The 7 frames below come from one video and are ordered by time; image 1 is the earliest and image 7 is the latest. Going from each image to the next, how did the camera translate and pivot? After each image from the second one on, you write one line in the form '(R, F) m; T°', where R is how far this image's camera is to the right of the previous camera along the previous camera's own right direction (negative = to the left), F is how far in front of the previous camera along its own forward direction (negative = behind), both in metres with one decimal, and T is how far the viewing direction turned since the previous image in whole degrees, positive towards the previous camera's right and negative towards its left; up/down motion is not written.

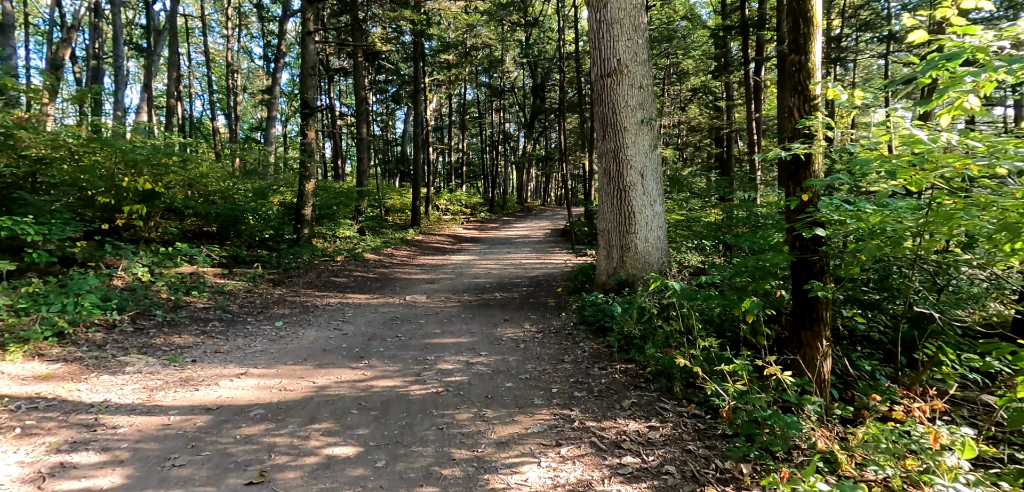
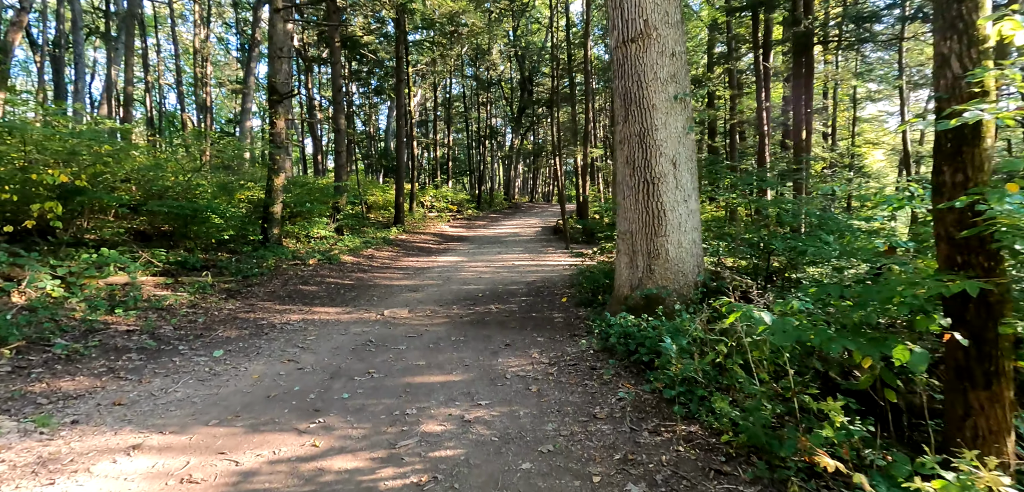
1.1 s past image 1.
(-0.2, +1.4) m; +2°
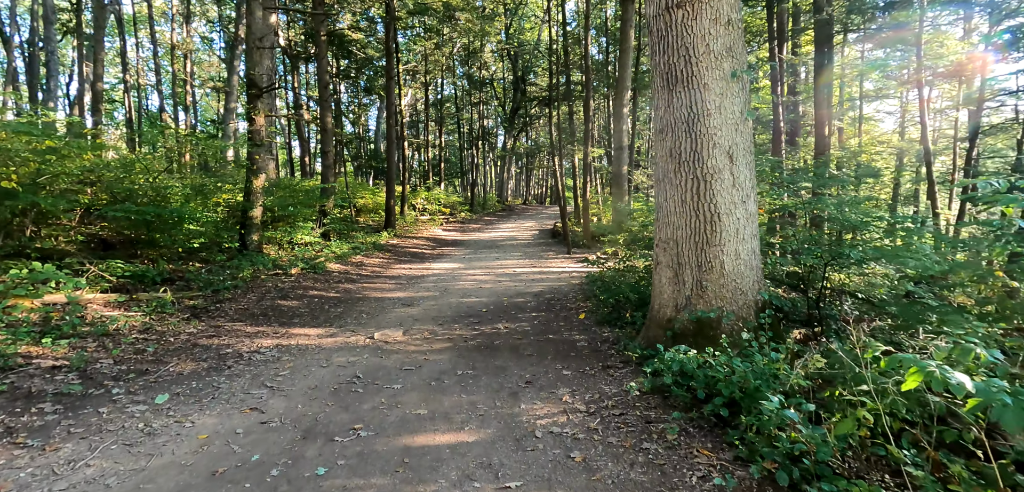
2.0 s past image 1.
(-0.3, +1.1) m; +1°
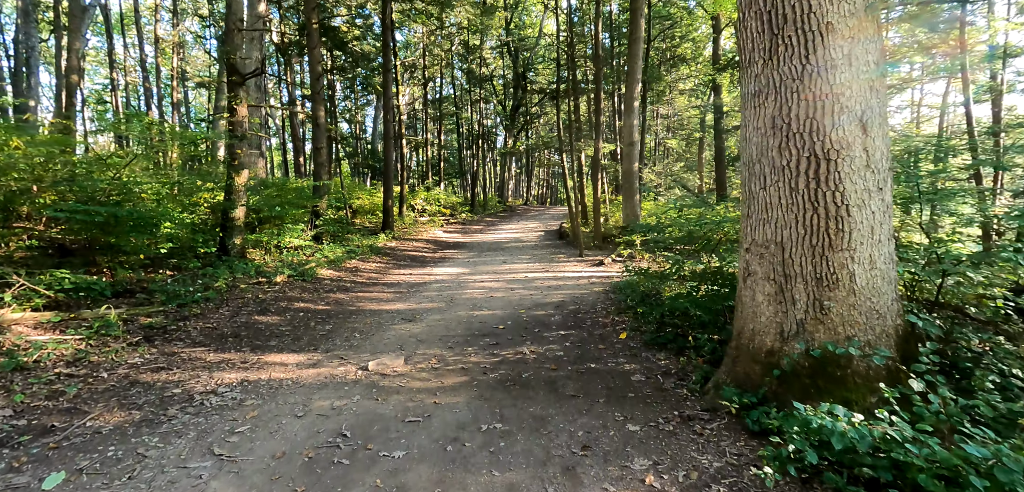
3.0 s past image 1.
(-0.3, +1.4) m; 0°
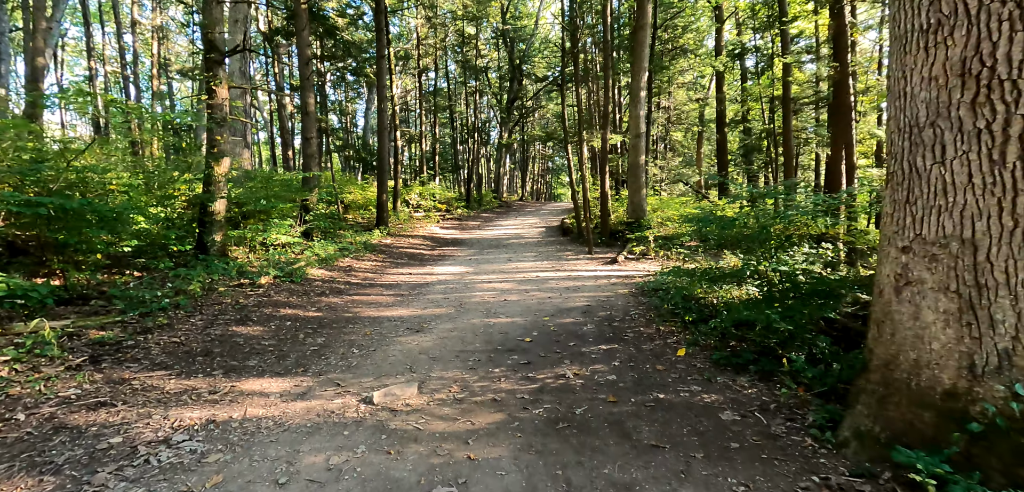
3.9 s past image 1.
(-0.4, +1.1) m; +1°
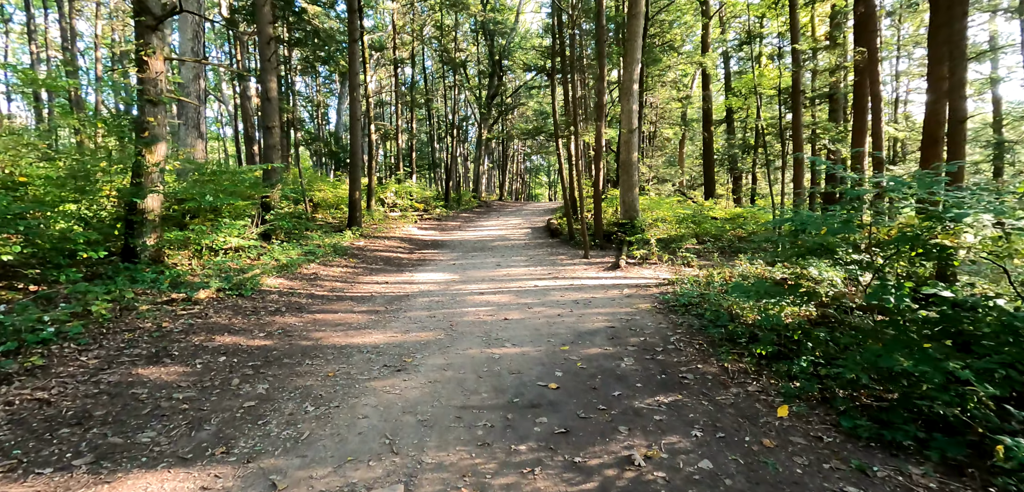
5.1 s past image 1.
(-0.4, +1.6) m; +3°
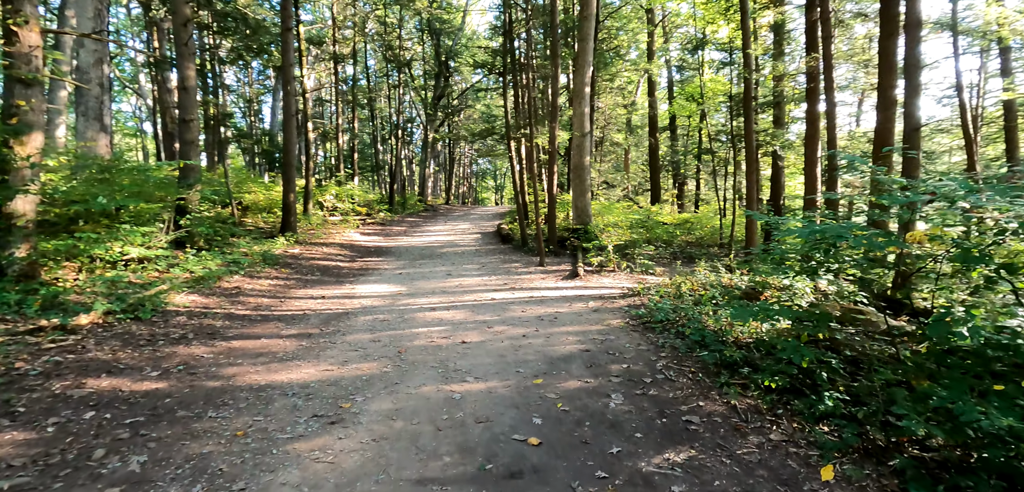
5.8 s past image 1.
(-0.1, +0.9) m; +6°
